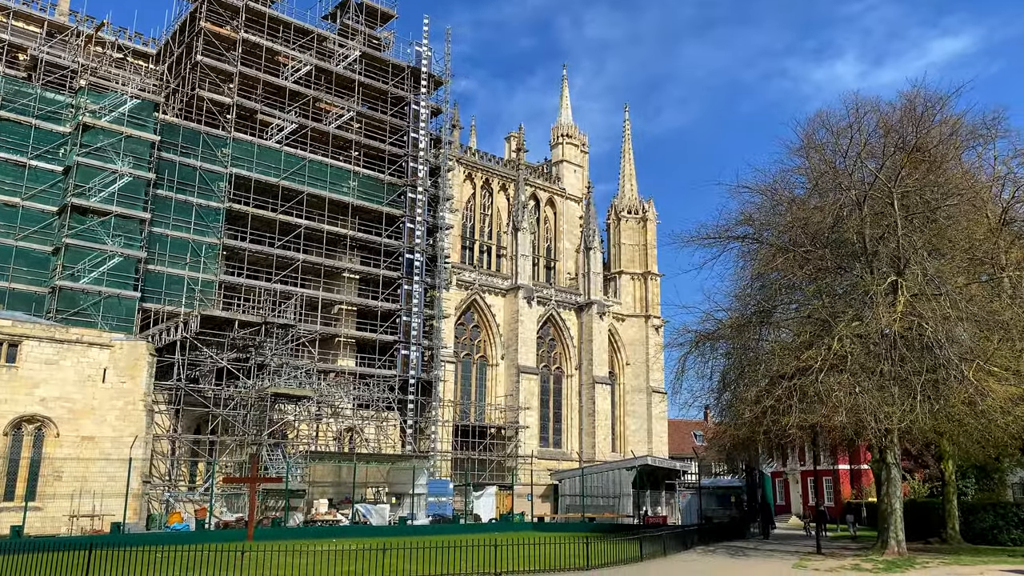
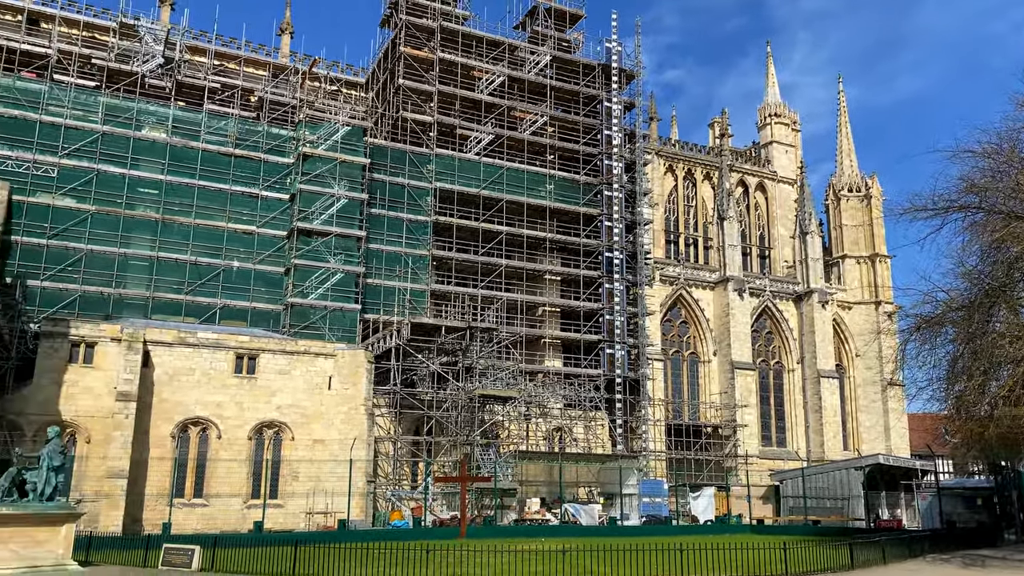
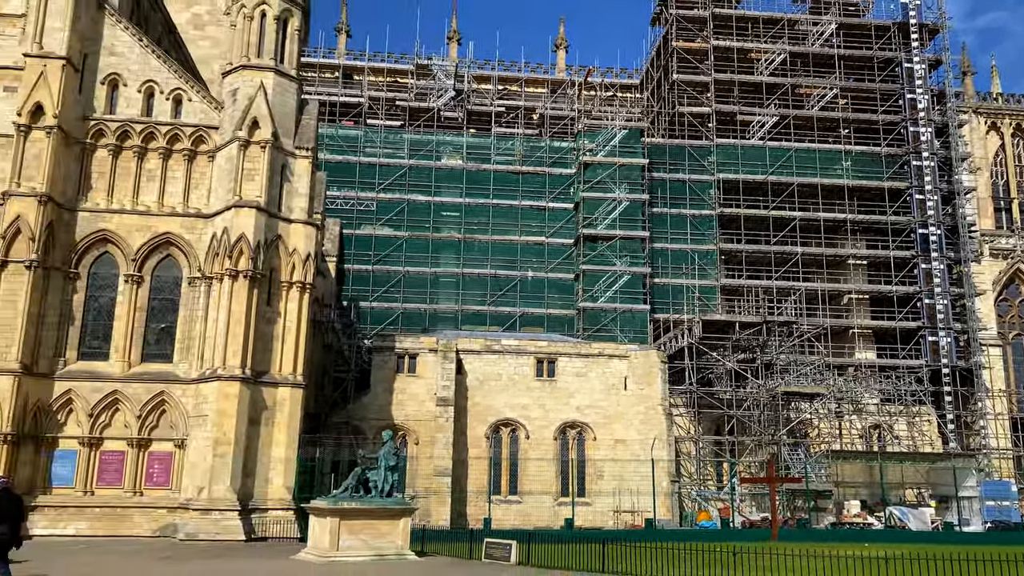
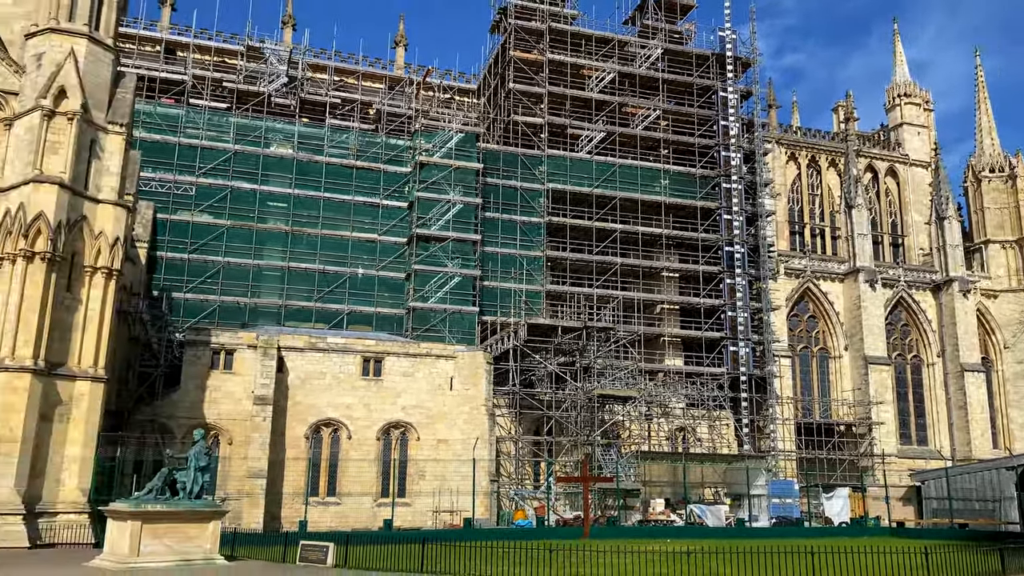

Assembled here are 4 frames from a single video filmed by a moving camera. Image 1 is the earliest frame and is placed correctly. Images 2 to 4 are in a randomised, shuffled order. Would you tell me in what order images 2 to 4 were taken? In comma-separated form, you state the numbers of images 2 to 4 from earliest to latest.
2, 4, 3
